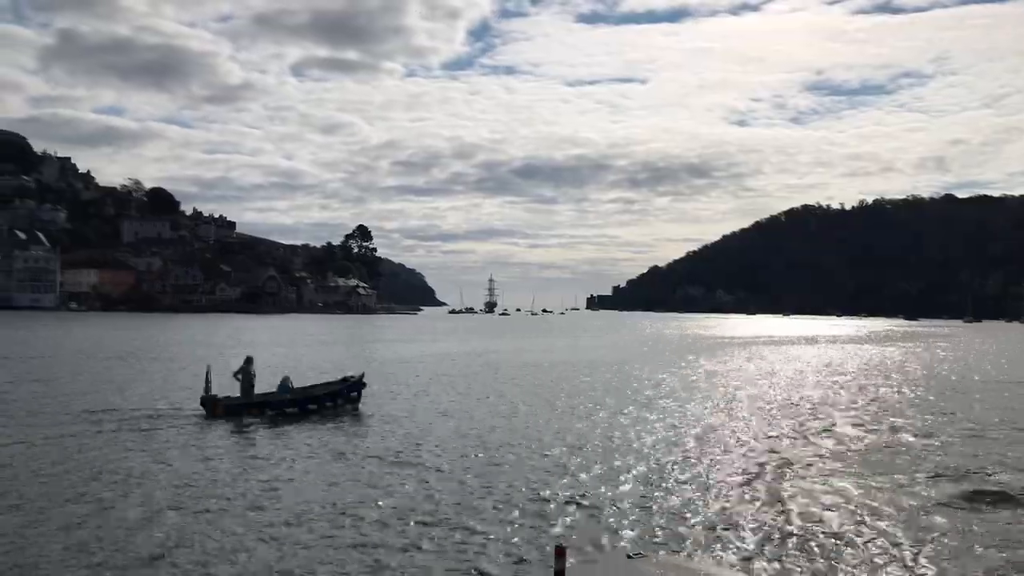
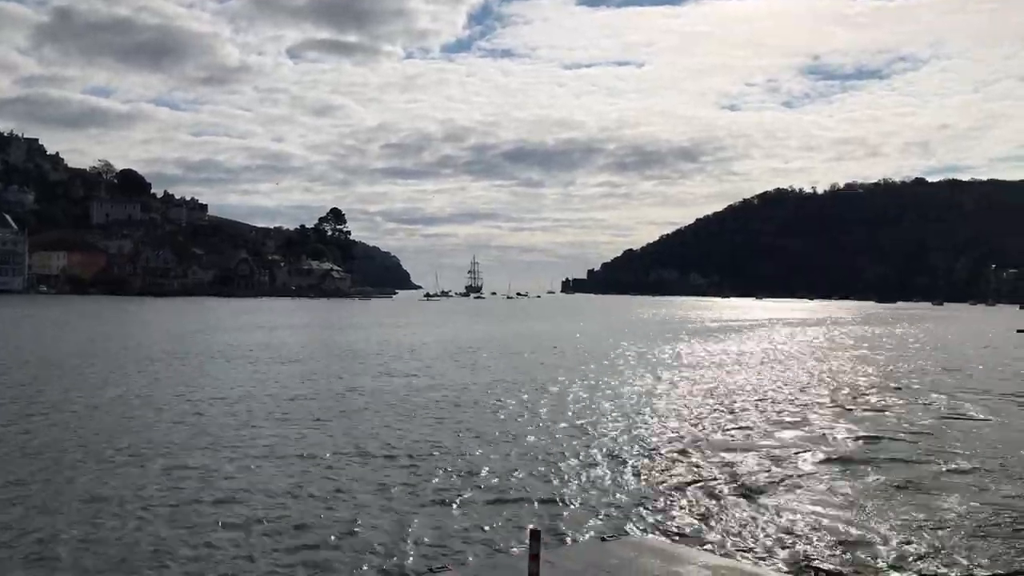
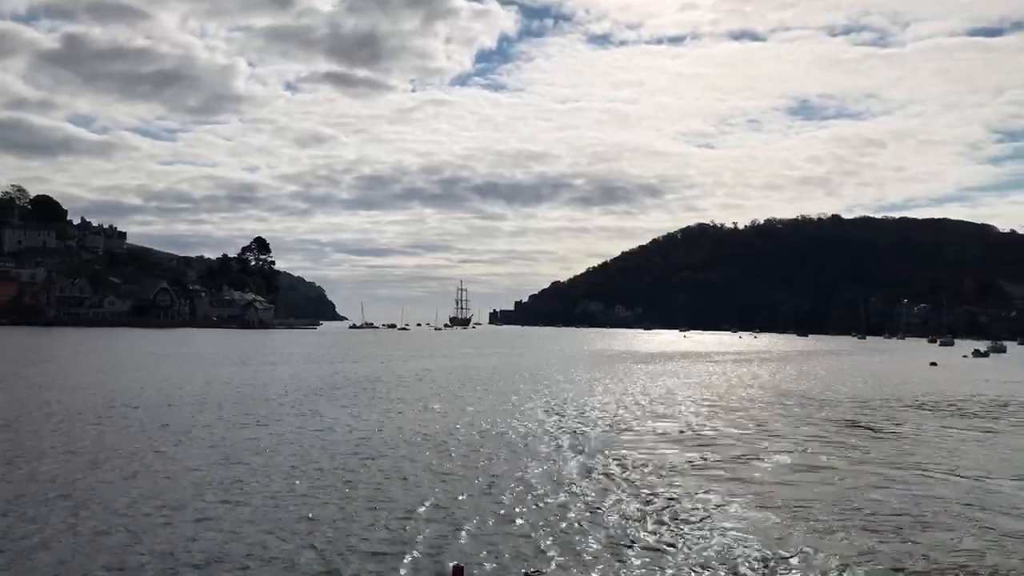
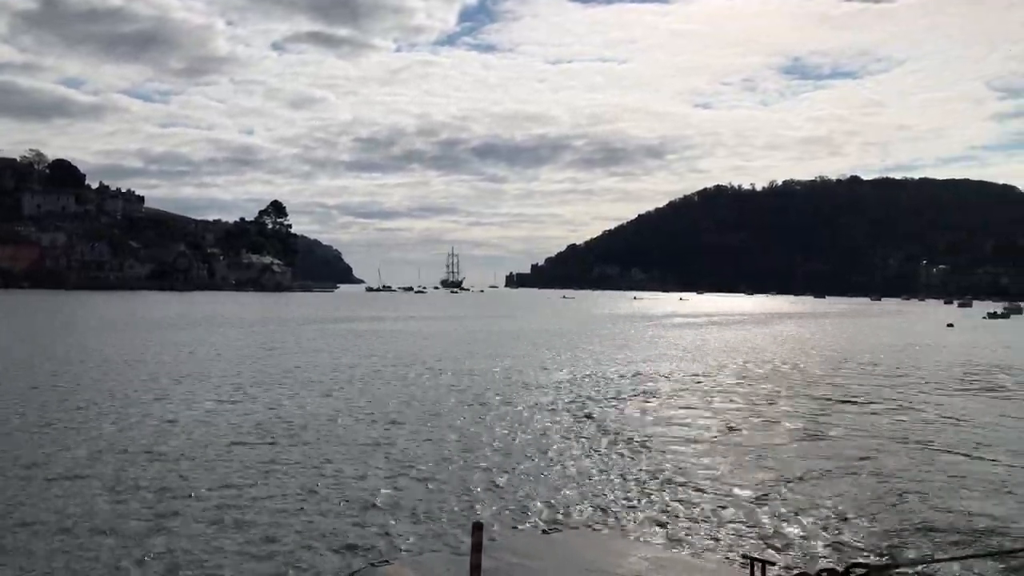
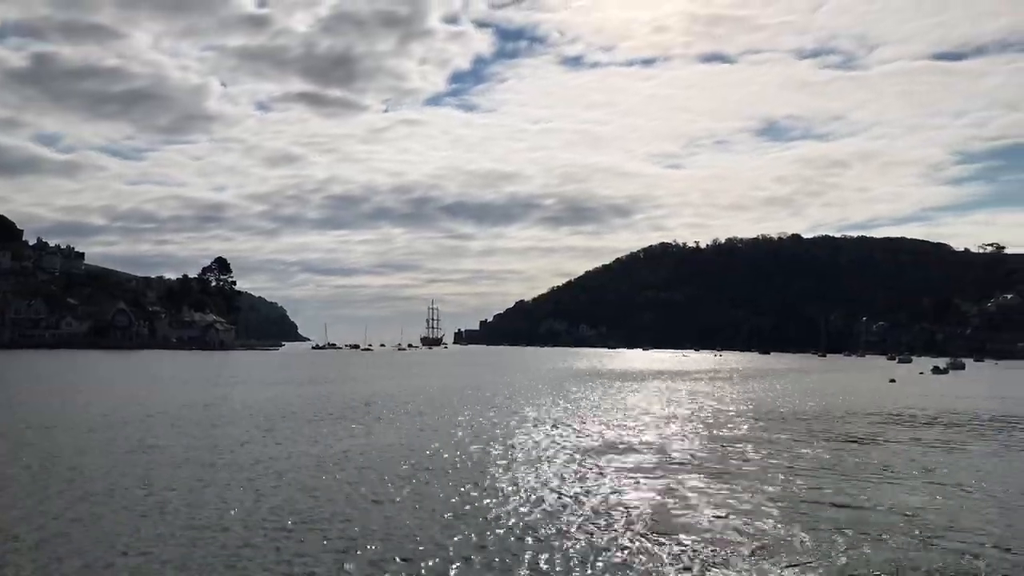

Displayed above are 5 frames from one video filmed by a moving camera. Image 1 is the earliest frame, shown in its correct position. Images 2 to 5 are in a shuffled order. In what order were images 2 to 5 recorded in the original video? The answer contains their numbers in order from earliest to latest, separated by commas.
2, 4, 3, 5
